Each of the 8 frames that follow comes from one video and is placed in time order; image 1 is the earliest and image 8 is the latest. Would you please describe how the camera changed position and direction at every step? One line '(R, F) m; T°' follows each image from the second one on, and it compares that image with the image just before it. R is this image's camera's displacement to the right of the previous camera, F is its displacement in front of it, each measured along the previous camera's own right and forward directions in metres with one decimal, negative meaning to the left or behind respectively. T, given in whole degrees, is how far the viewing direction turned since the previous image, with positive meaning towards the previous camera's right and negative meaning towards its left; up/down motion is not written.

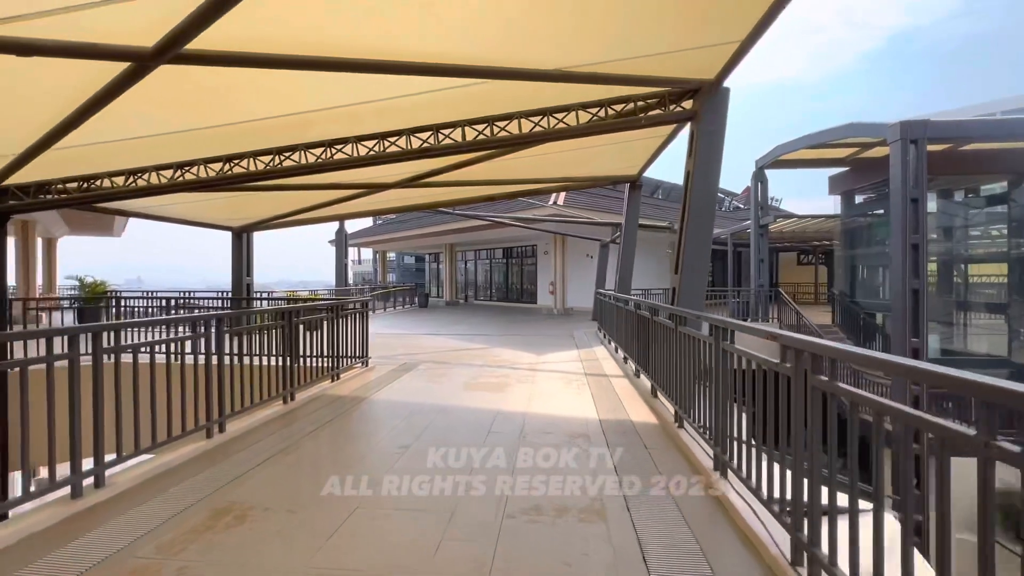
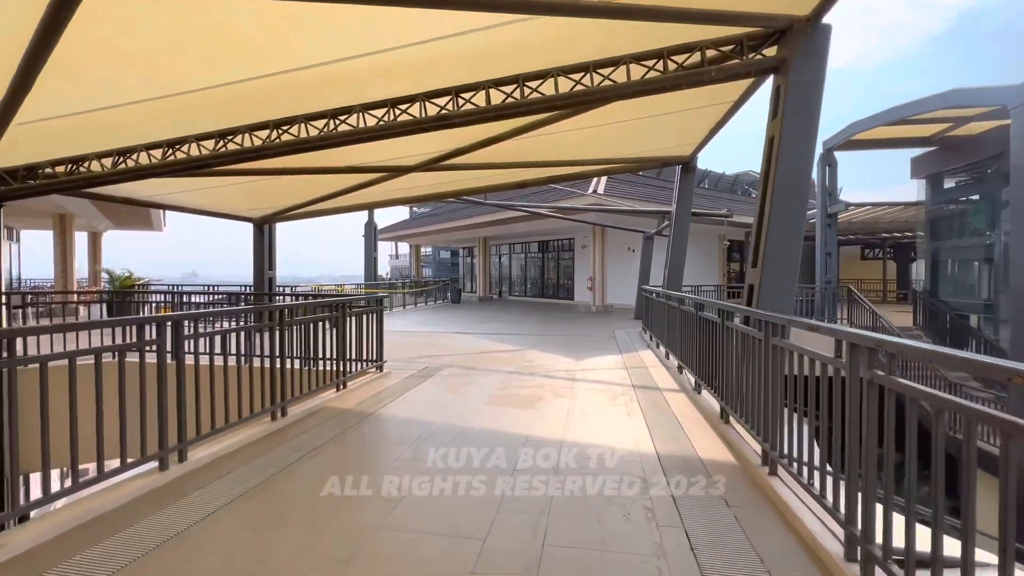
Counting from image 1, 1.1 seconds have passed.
(0.0, +1.0) m; -4°
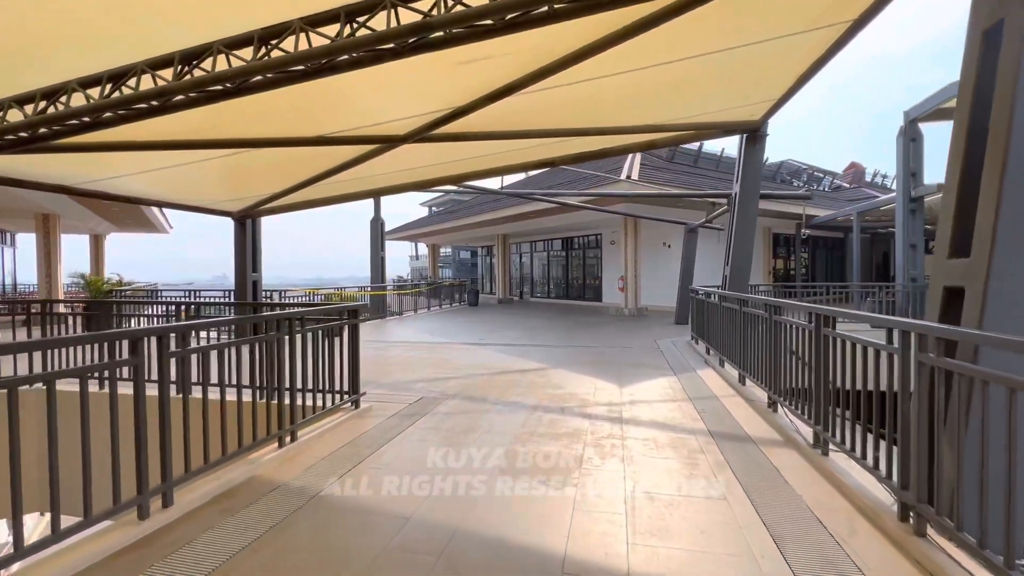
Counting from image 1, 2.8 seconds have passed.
(0.0, +1.7) m; -3°
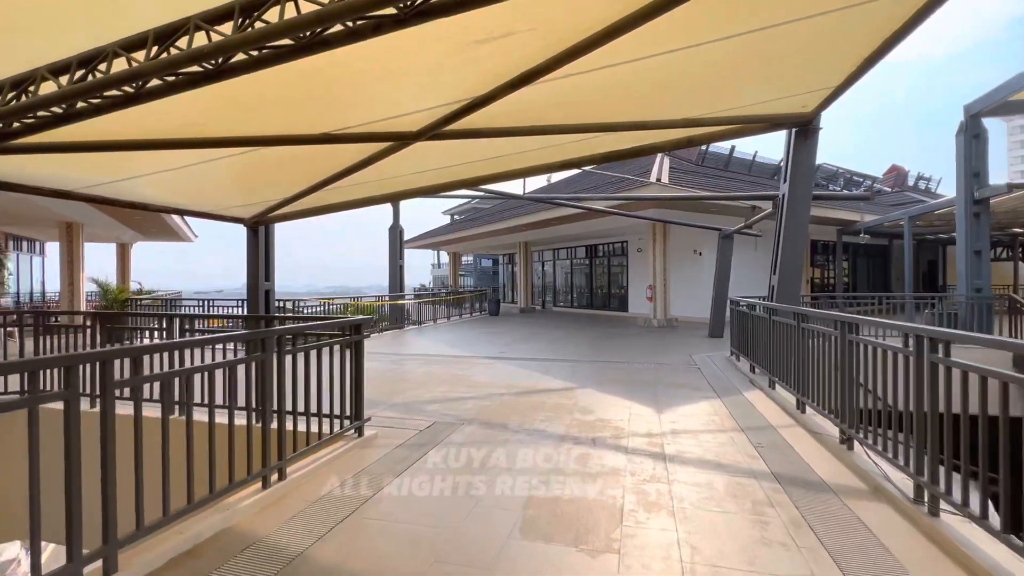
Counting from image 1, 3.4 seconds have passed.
(0.0, +0.6) m; -3°
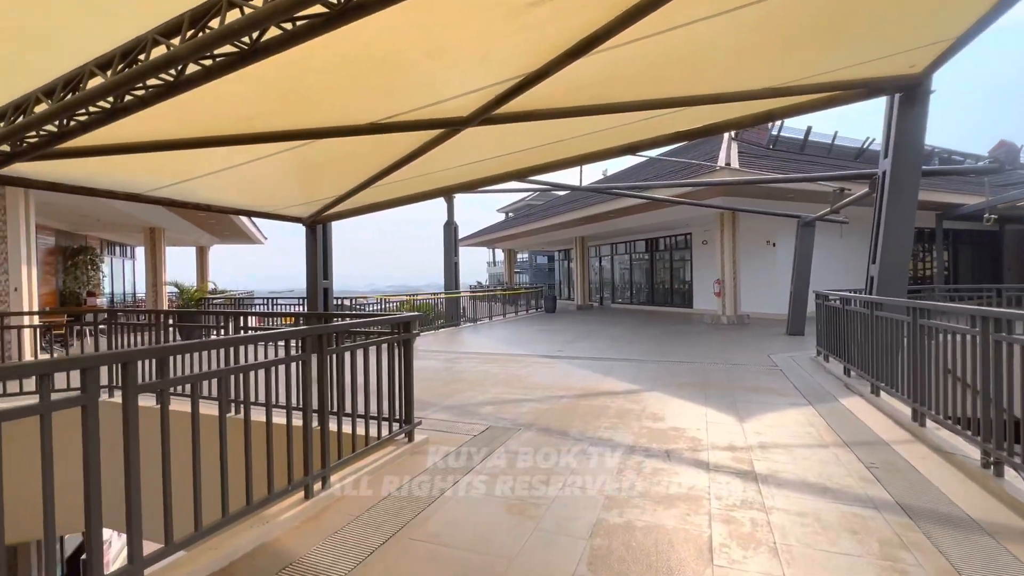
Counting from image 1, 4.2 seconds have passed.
(0.0, +0.4) m; -7°
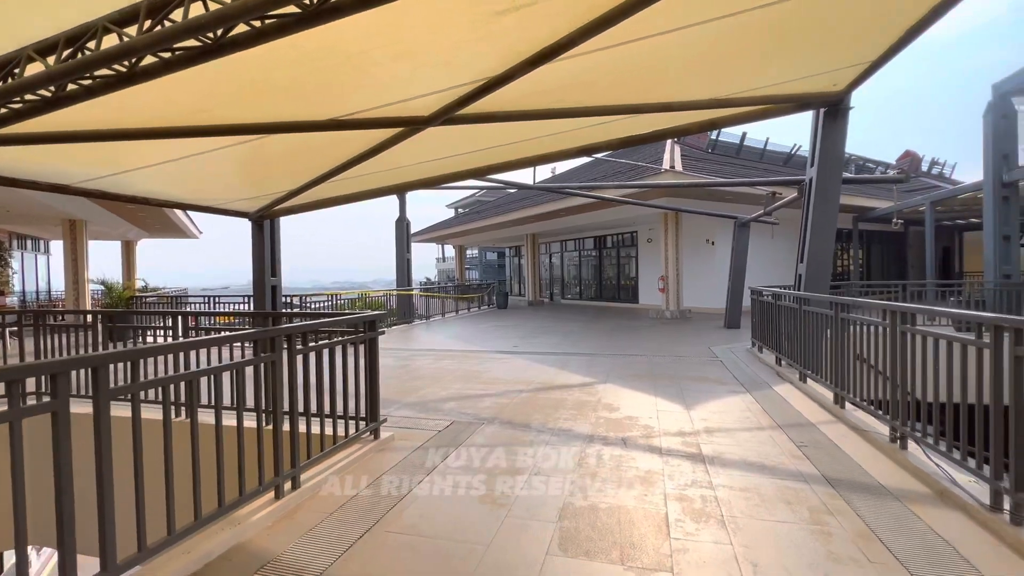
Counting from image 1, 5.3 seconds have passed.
(-0.1, -0.1) m; +6°
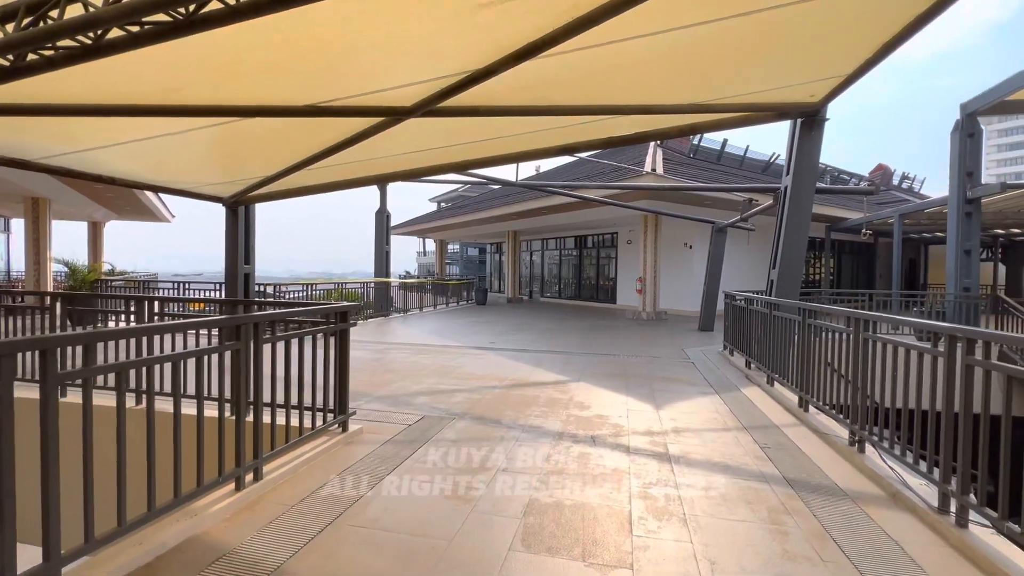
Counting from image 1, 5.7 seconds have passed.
(0.0, 0.0) m; +2°
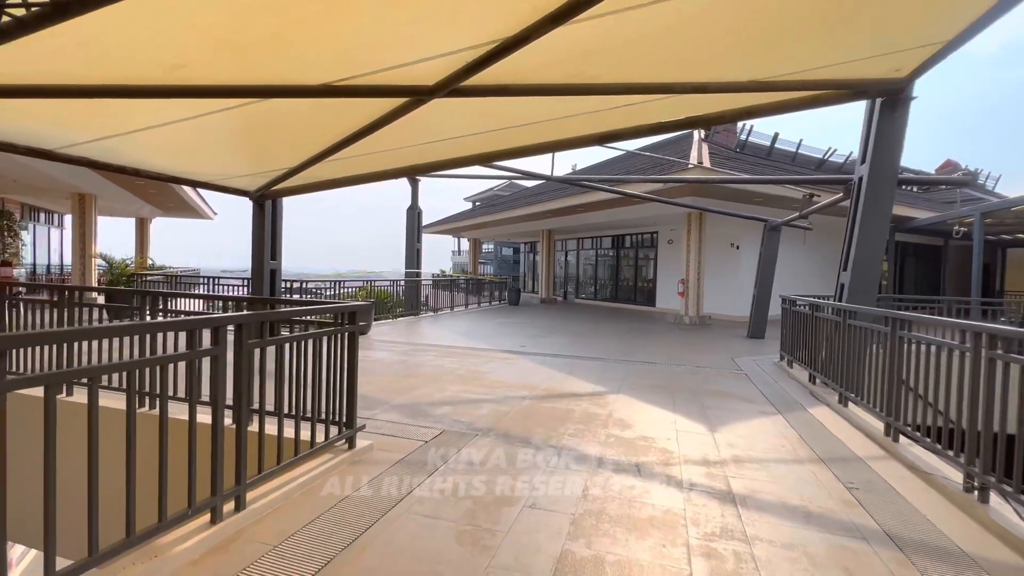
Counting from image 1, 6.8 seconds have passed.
(0.0, +0.5) m; -4°
